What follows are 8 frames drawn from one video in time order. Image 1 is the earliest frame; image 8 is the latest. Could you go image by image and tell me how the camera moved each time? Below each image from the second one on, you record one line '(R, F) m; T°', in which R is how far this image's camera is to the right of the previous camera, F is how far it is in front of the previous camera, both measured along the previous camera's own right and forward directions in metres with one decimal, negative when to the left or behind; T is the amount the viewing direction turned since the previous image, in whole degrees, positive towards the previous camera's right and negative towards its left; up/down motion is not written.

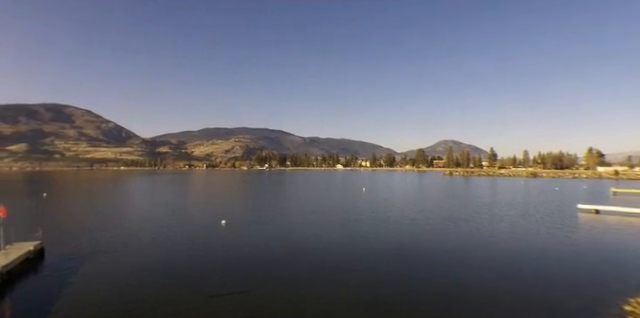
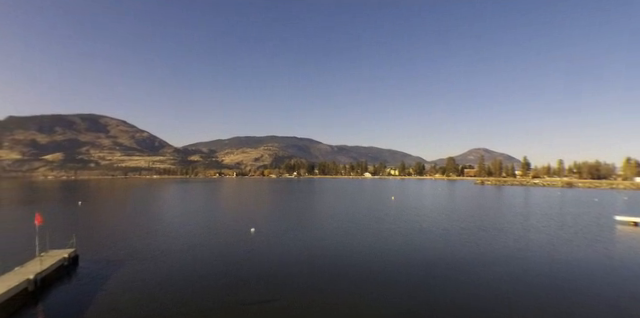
(0.0, +1.1) m; -5°
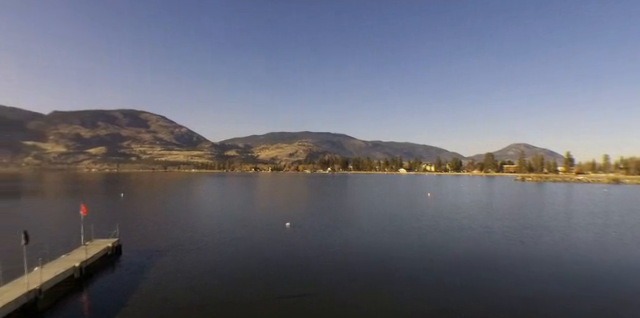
(0.0, +0.9) m; -6°
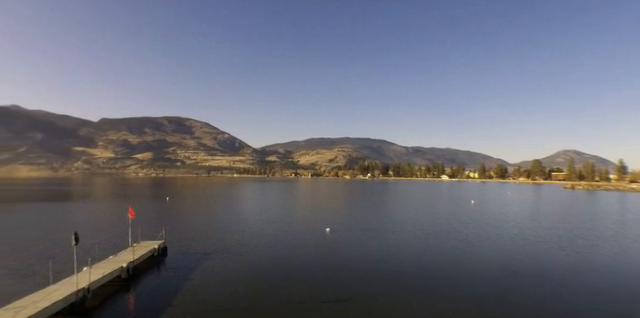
(+0.1, +0.8) m; -7°
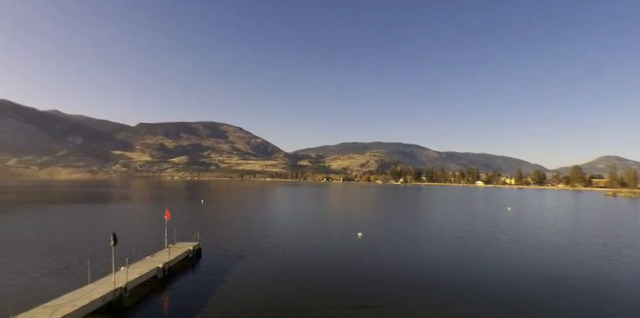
(0.0, +0.5) m; -6°
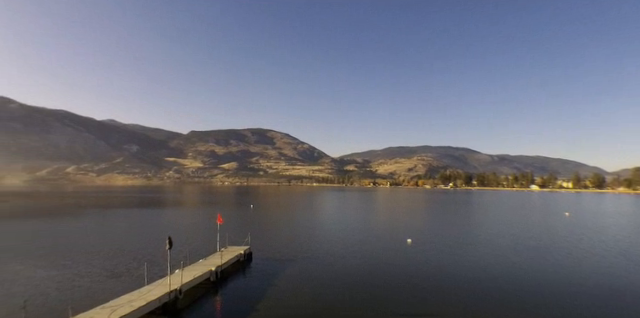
(0.0, +0.6) m; -8°
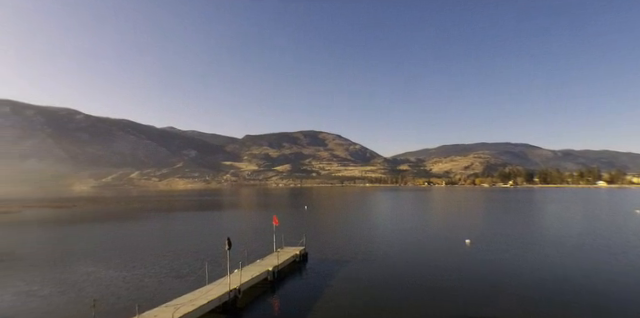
(0.0, +0.4) m; -9°
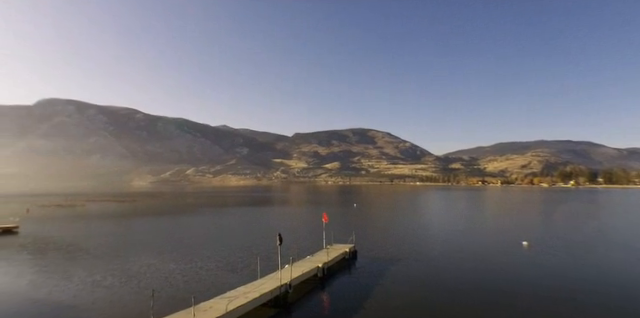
(0.0, +0.3) m; -9°
